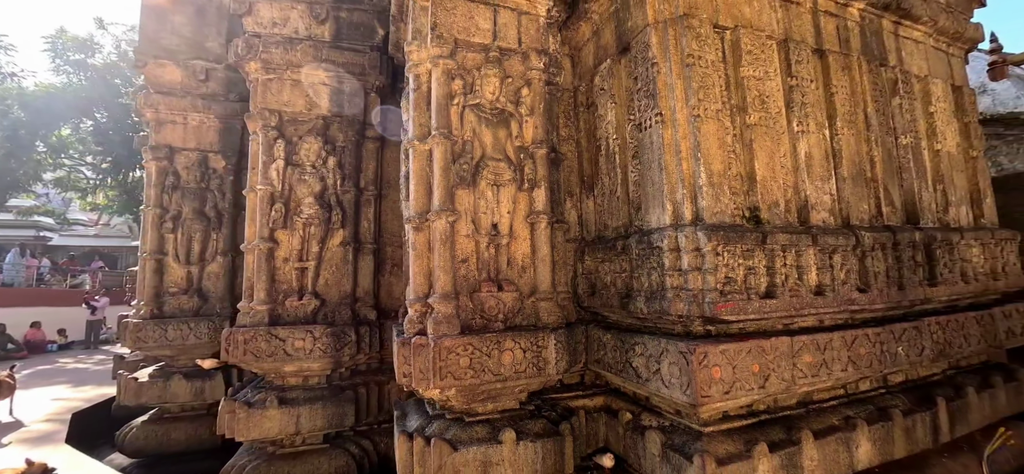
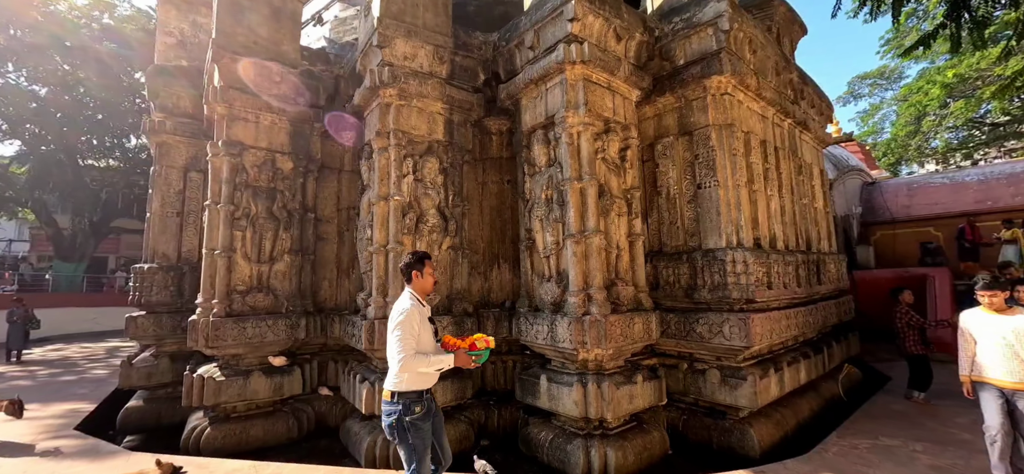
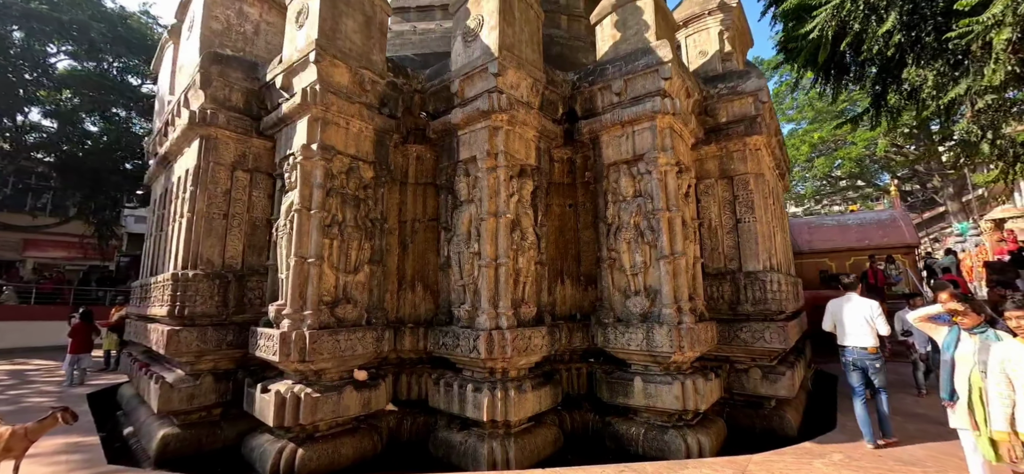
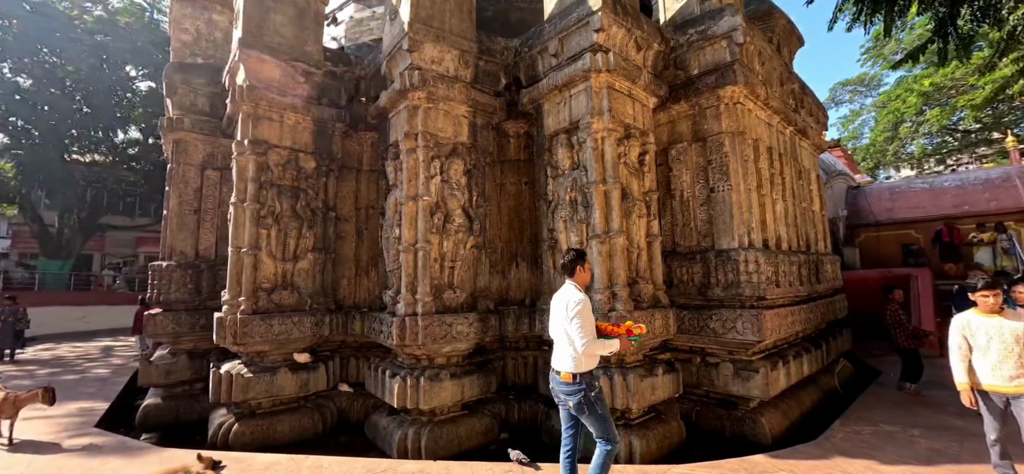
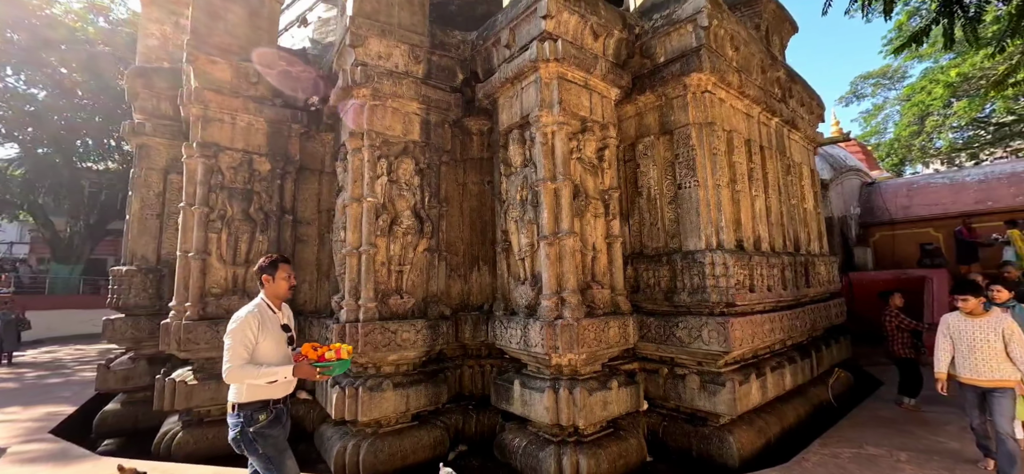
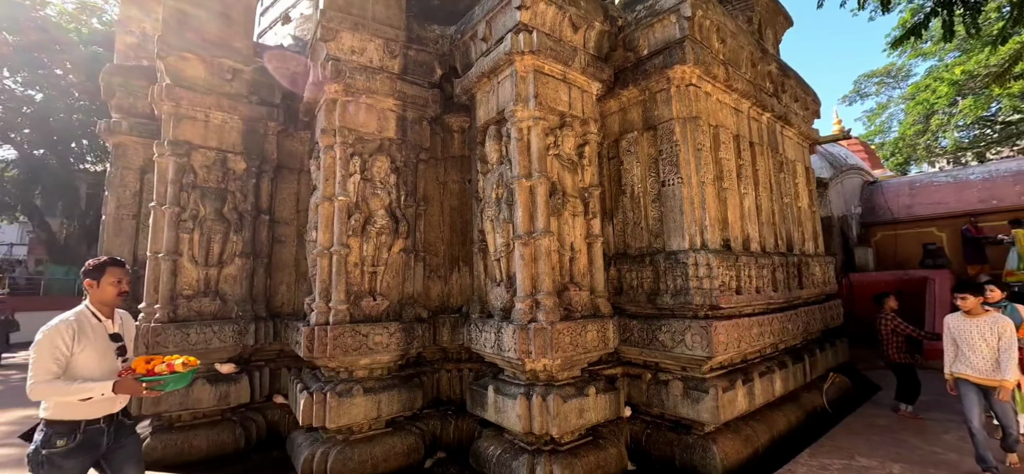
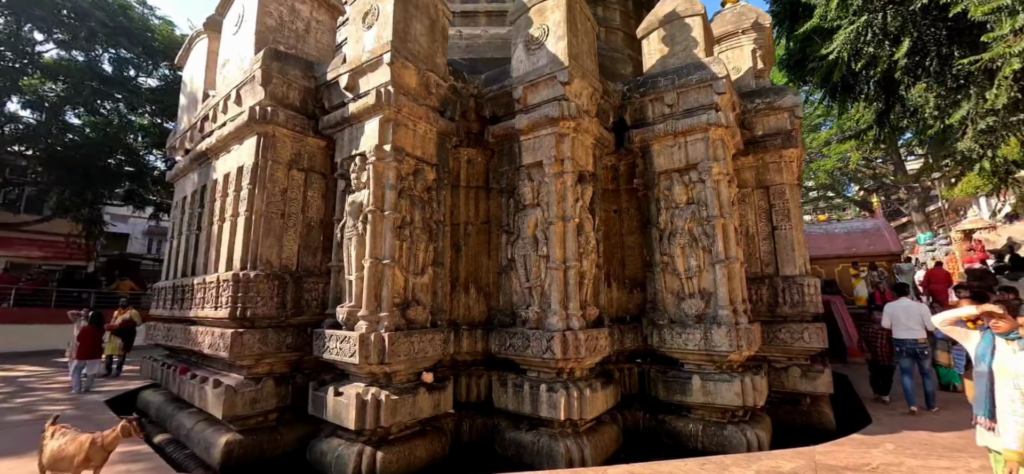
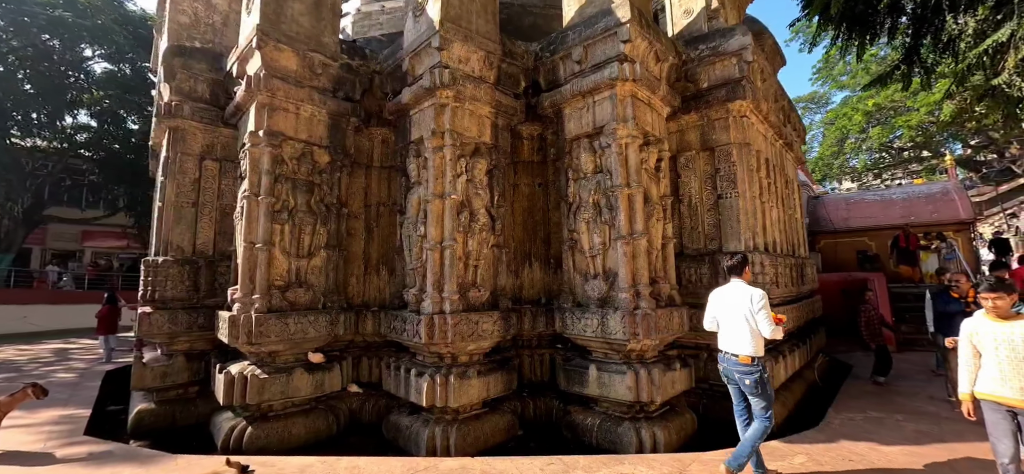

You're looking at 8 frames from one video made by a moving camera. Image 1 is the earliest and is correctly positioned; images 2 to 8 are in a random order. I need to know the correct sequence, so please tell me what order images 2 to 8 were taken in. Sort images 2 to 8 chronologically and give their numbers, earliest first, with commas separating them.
6, 5, 2, 4, 8, 3, 7
